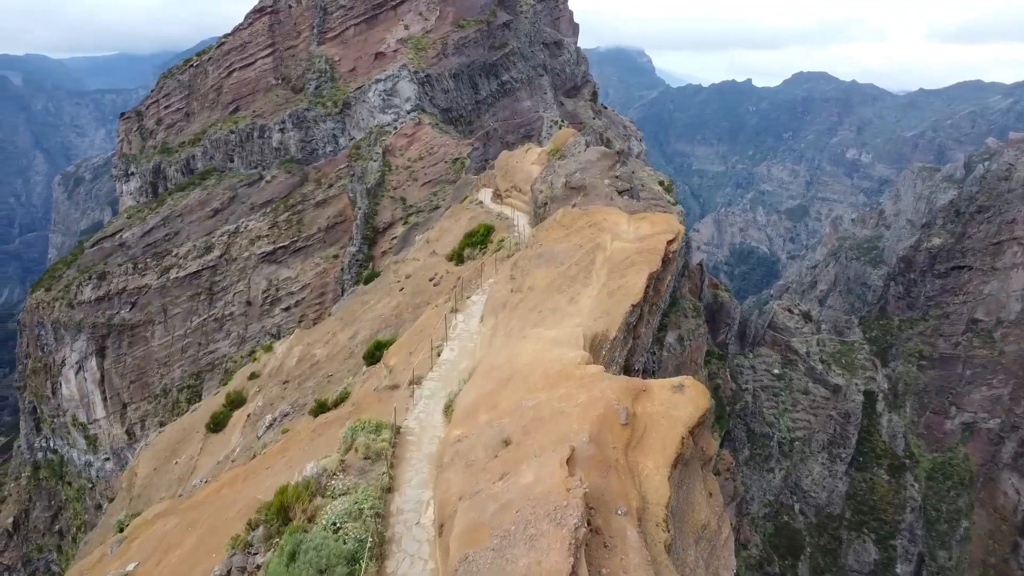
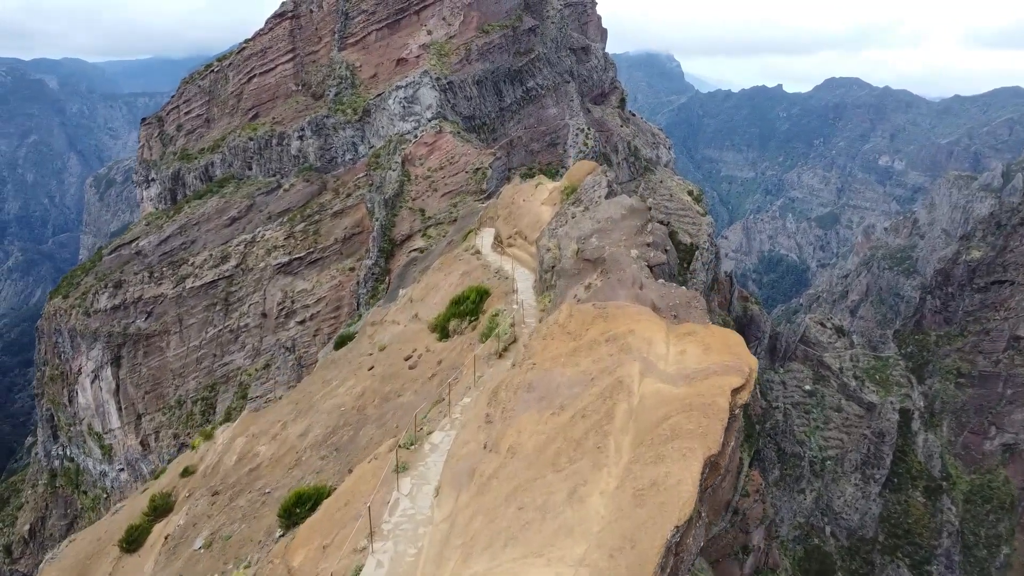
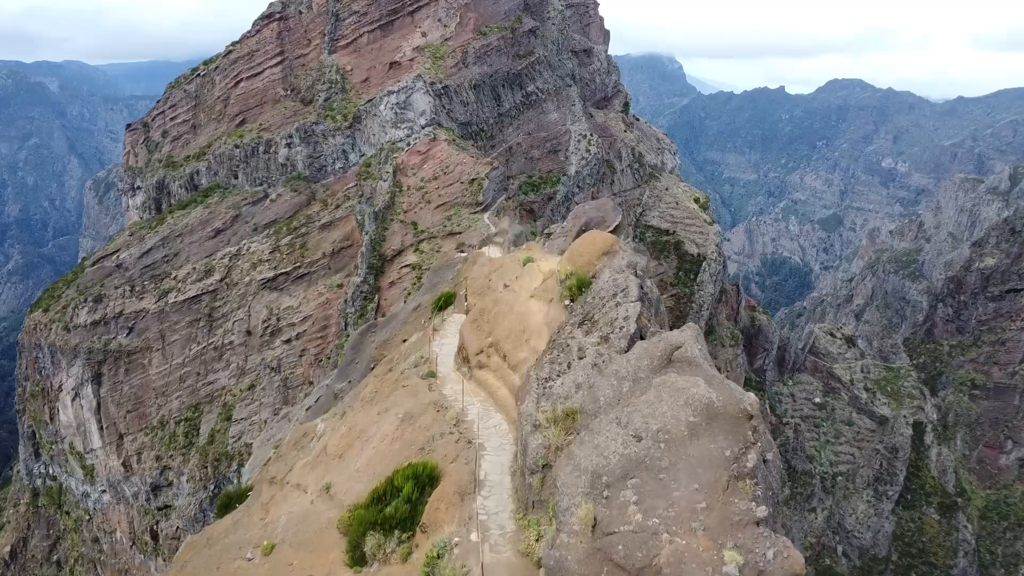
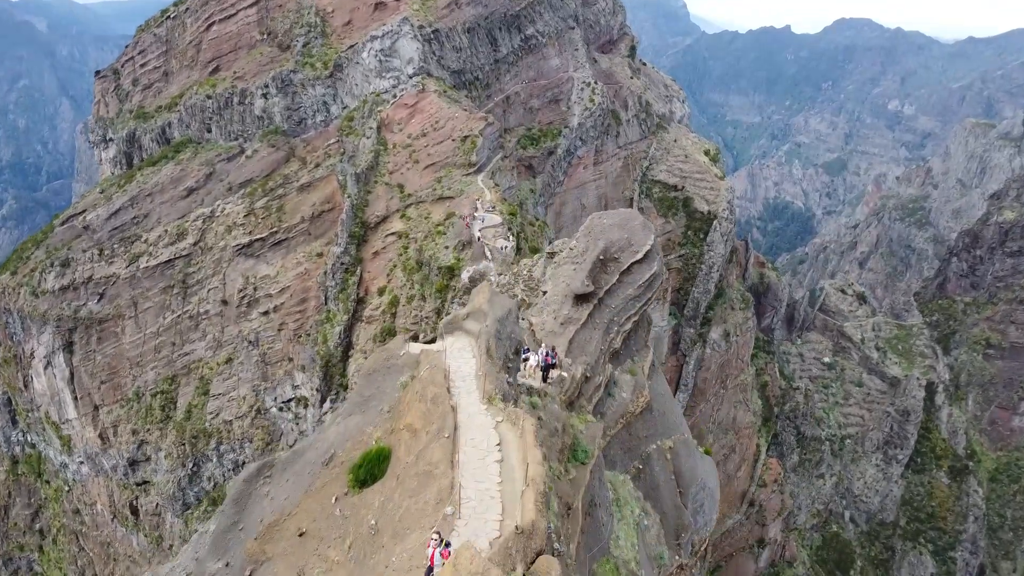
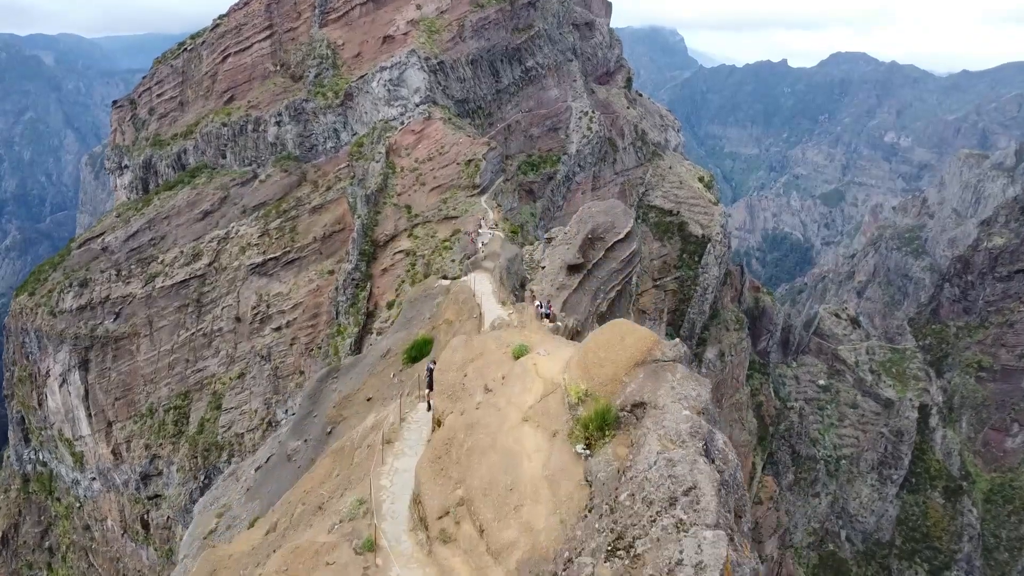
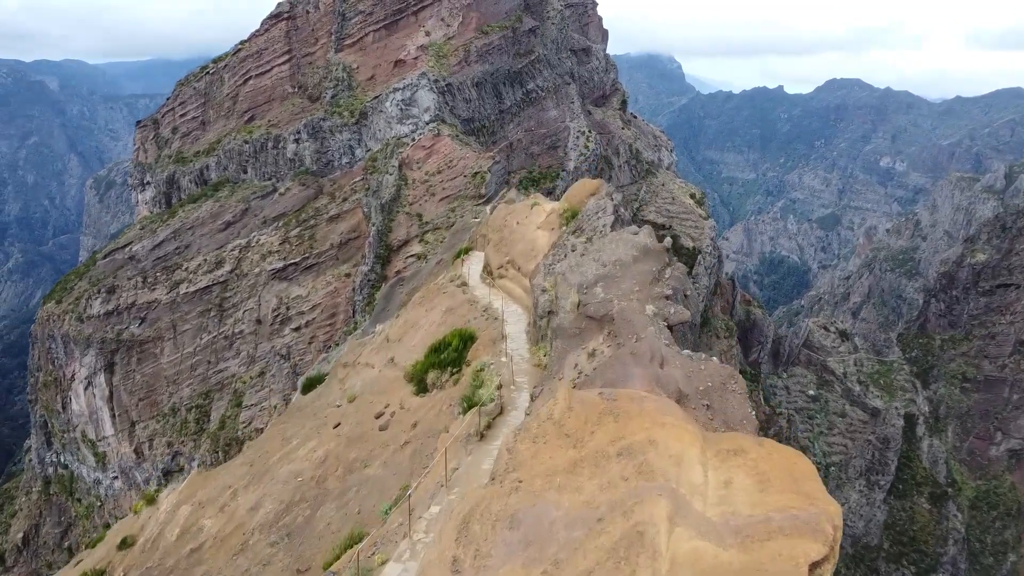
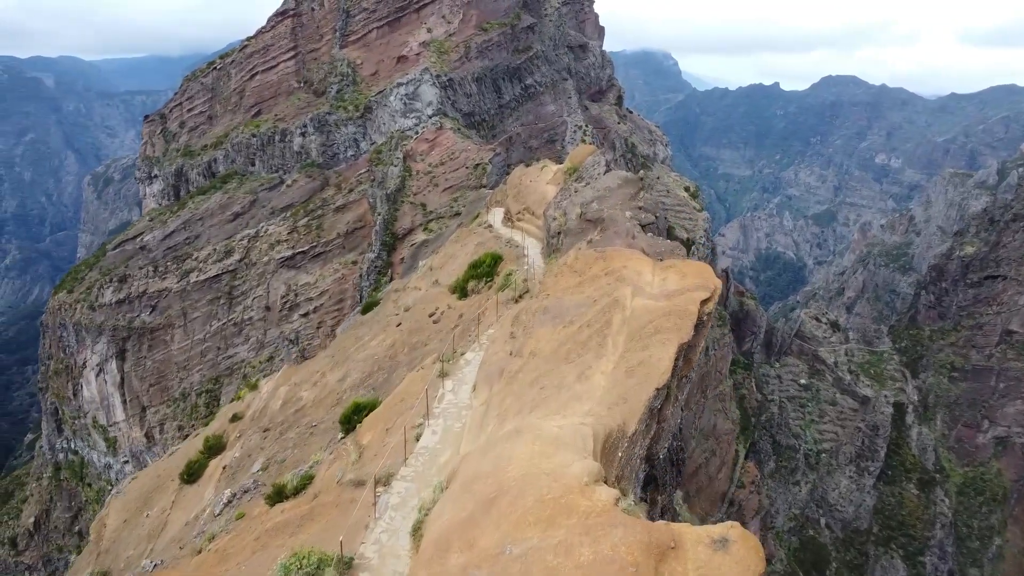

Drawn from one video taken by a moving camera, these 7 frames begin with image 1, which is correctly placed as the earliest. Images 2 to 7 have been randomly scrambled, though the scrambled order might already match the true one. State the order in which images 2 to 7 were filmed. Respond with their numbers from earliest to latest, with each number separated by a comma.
7, 2, 6, 3, 5, 4
